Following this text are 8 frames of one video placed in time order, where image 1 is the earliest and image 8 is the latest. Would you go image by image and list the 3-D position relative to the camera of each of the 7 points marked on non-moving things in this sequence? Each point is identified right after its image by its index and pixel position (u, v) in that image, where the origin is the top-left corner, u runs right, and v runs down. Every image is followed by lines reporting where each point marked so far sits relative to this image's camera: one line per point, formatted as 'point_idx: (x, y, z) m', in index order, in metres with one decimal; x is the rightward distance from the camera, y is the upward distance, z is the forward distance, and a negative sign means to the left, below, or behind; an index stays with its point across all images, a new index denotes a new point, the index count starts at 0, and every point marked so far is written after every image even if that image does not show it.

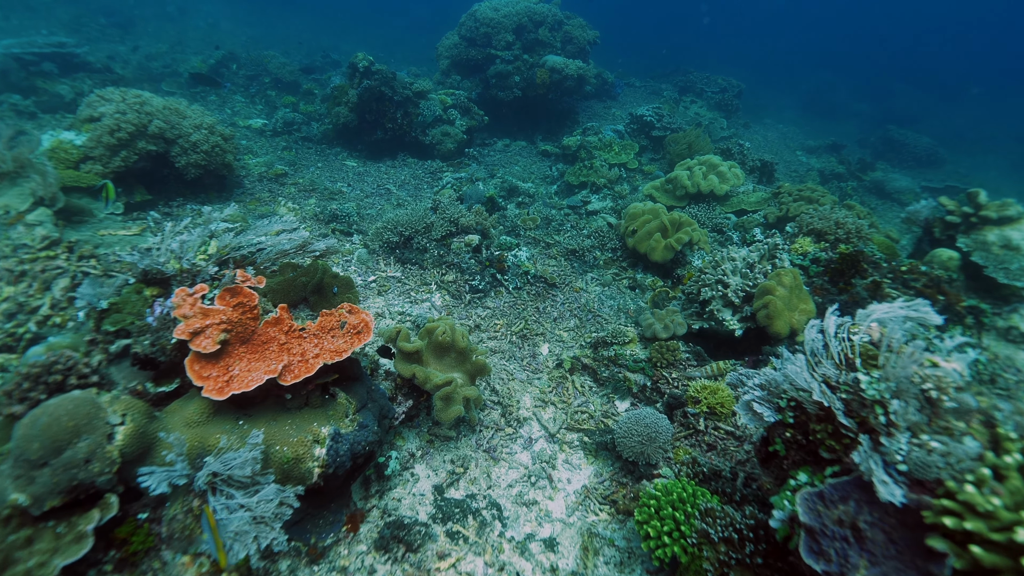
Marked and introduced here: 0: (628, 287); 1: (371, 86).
0: (+1.3, 0.0, +5.1) m
1: (-2.7, +4.0, +9.1) m
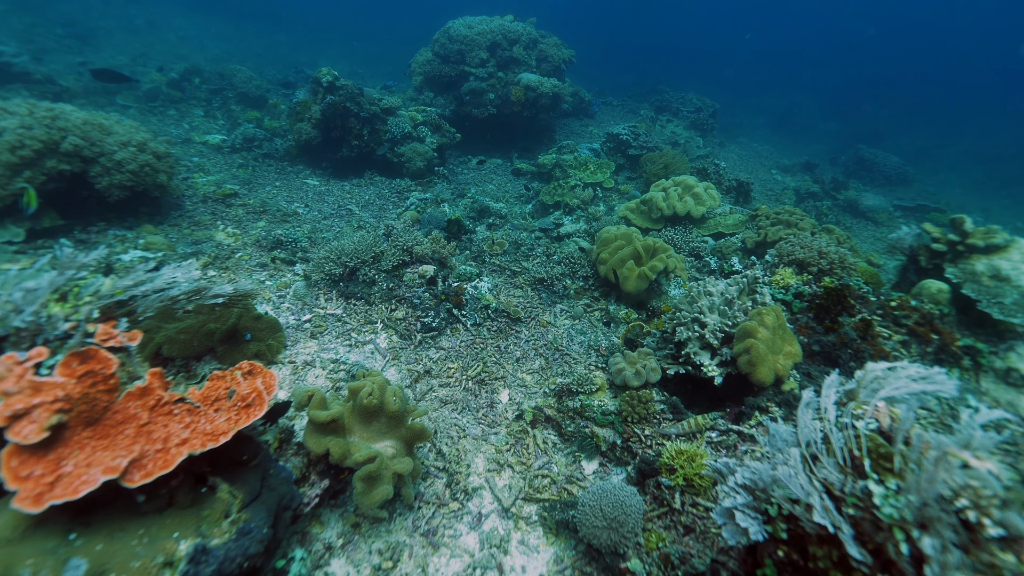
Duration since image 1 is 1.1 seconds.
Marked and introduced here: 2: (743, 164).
0: (+0.9, -0.3, +4.6) m
1: (-3.3, +3.5, +8.6) m
2: (+5.4, +2.9, +10.8) m
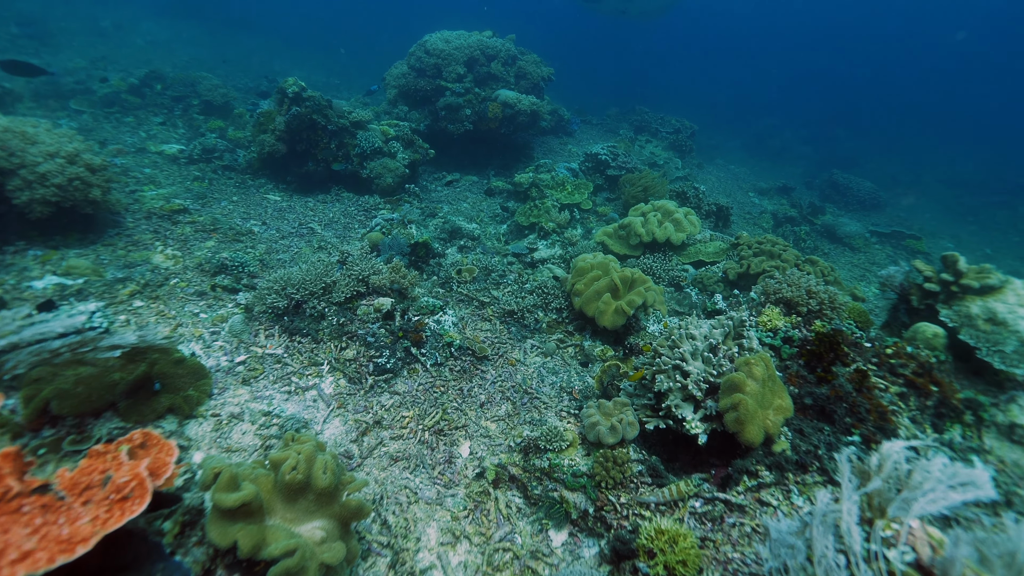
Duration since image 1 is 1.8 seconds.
0: (+0.6, -0.6, +4.2) m
1: (-3.7, +3.1, +8.1) m
2: (+4.9, +2.3, +10.7) m
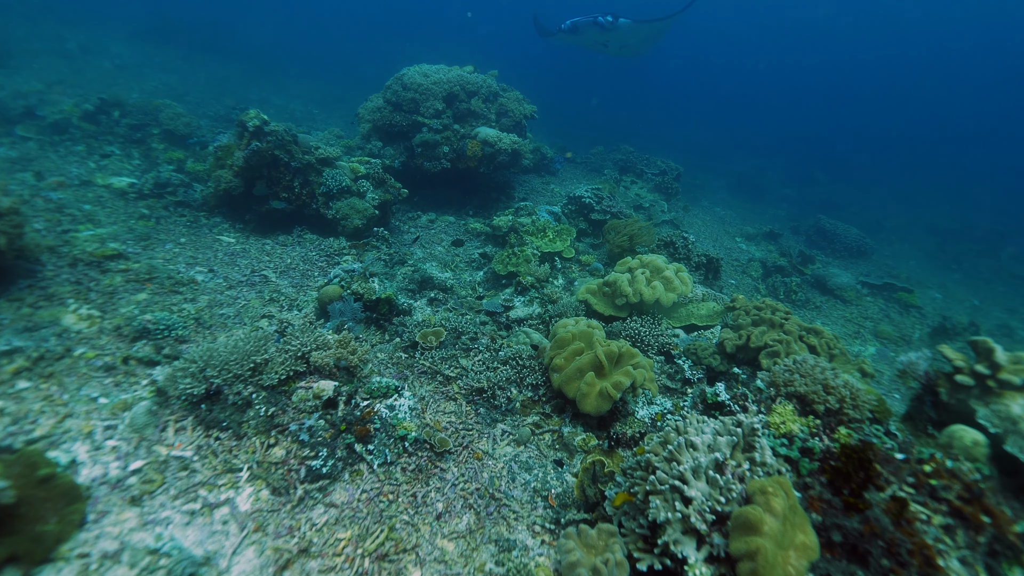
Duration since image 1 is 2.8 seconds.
0: (+0.3, -1.3, +3.6) m
1: (-4.1, +2.3, +7.6) m
2: (+4.4, +1.3, +10.5) m
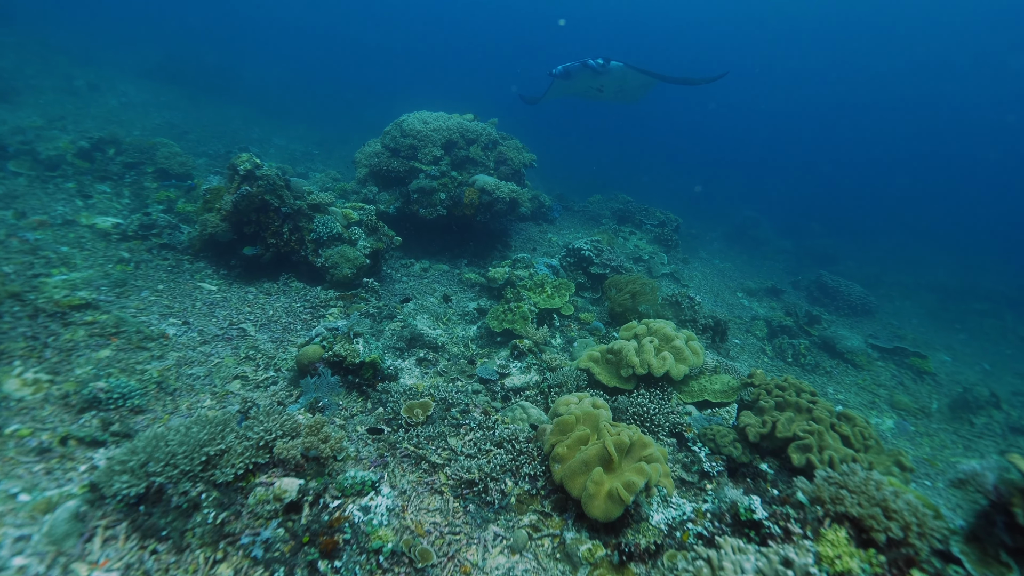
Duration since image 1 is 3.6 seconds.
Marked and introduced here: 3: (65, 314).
0: (+0.3, -1.8, +3.1) m
1: (-4.1, +1.5, +7.3) m
2: (+4.3, +0.1, +10.1) m
3: (-5.2, -0.3, +5.4) m
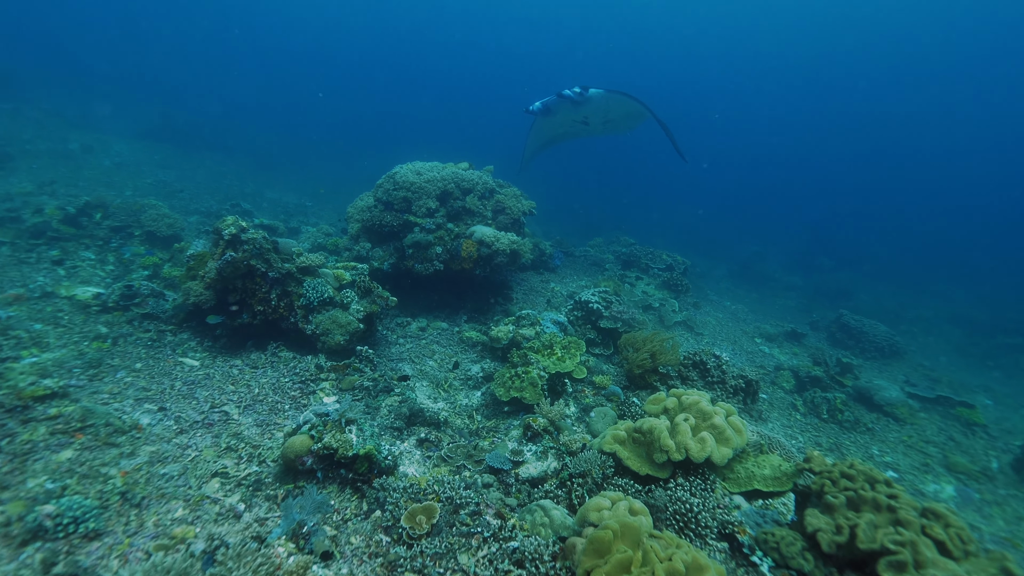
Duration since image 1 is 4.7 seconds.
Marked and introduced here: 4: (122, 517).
0: (+0.5, -2.3, +2.4) m
1: (-4.1, +0.4, +6.8) m
2: (+4.4, -0.8, +9.6) m
3: (-5.1, -1.3, +4.9) m
4: (-3.1, -1.8, +3.7) m
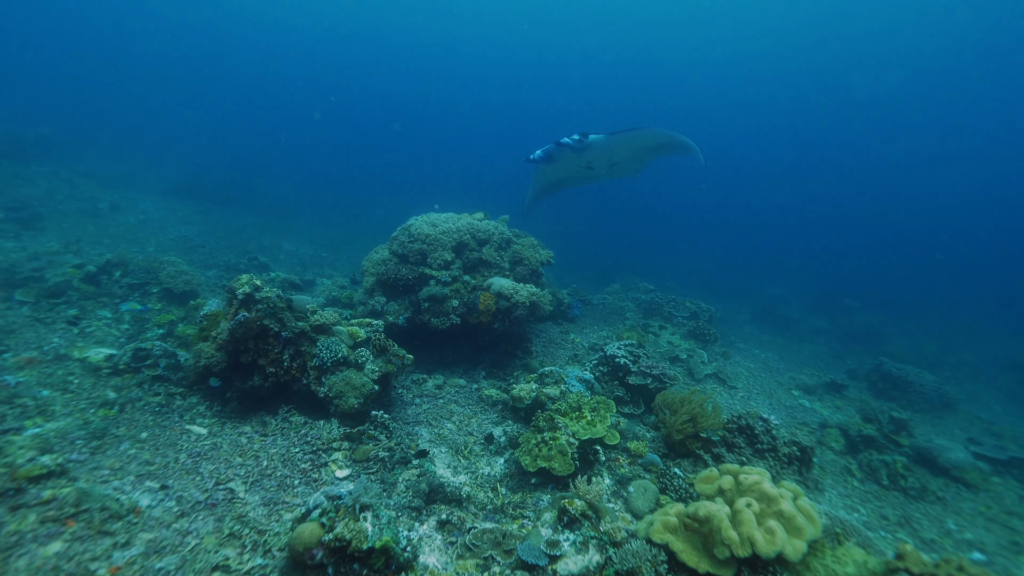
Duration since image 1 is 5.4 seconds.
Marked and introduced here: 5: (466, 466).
0: (+0.7, -2.7, +1.8) m
1: (-3.7, -0.5, +6.6) m
2: (+4.9, -1.8, +9.0) m
3: (-4.8, -2.0, +4.5) m
4: (-2.8, -2.4, +3.3) m
5: (-0.5, -2.2, +5.8) m
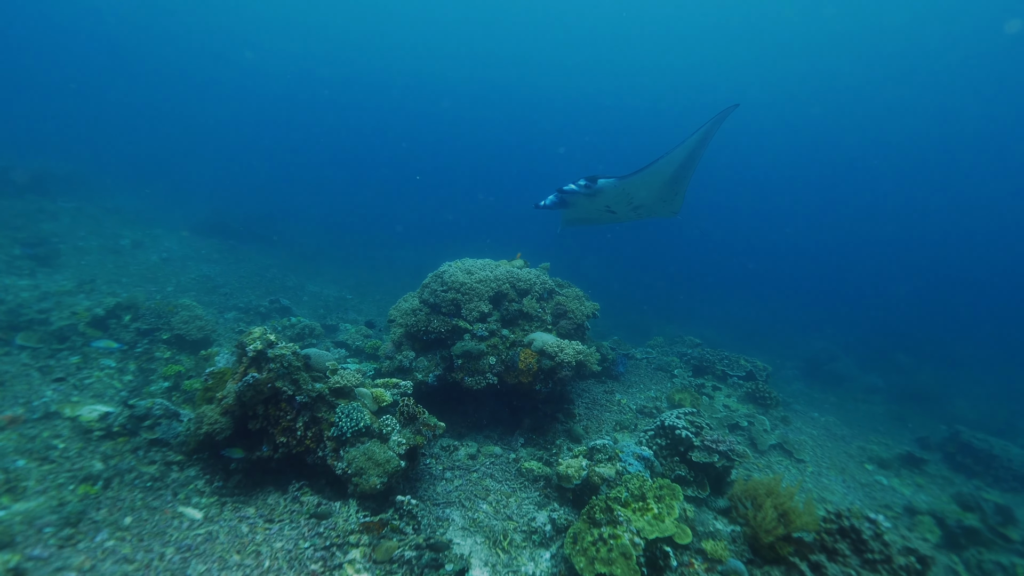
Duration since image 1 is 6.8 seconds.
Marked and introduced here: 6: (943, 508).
0: (+1.1, -3.1, +0.7) m
1: (-3.1, -1.2, +5.8) m
2: (+5.5, -2.8, +7.9) m
3: (-4.3, -2.5, +3.6) m
4: (-2.3, -2.8, +2.3) m
5: (0.0, -2.9, +4.8) m
6: (+6.3, -3.1, +6.6) m
